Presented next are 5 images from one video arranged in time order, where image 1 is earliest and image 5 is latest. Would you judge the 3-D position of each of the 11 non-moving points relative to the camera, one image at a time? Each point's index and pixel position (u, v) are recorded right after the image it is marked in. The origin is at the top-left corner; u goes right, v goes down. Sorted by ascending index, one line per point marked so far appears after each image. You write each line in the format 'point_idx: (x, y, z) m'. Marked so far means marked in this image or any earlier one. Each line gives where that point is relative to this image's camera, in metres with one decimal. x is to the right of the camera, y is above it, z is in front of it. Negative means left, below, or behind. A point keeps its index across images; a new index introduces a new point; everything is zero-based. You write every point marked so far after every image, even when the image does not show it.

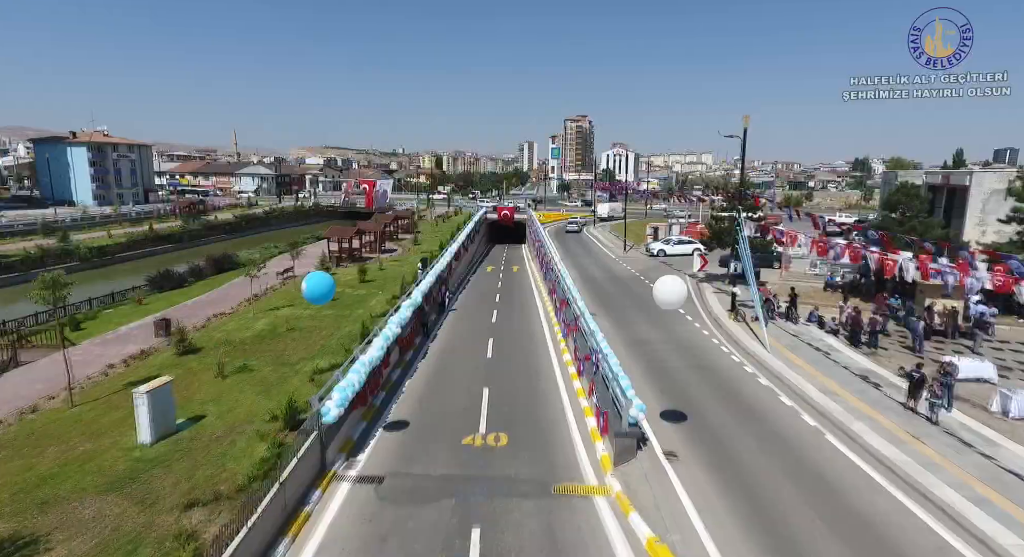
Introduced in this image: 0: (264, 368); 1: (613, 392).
0: (-7.8, -2.8, +17.9) m
1: (+2.6, -2.9, +14.5) m
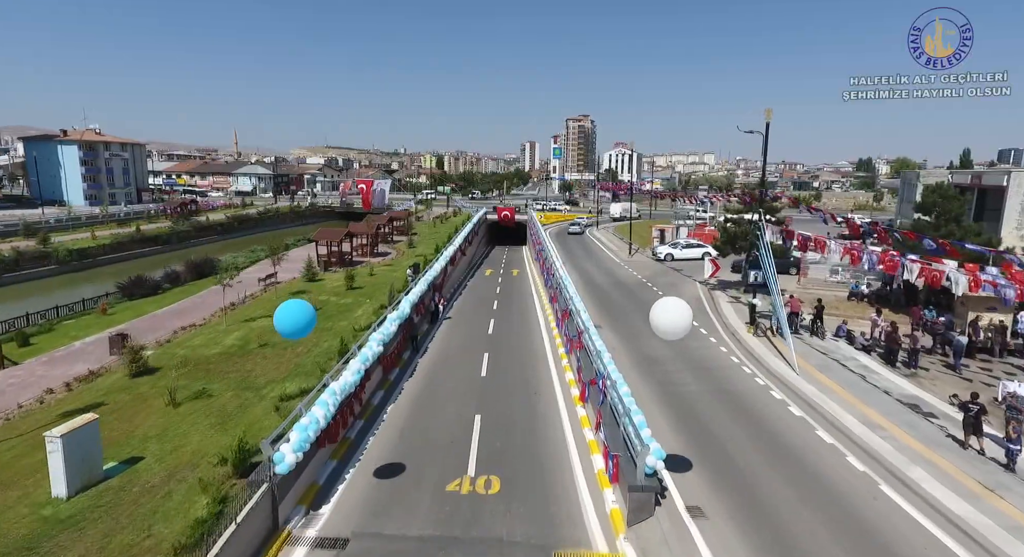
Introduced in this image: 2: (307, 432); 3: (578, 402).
0: (-8.0, -3.2, +15.7) m
1: (+2.4, -3.3, +12.3) m
2: (-4.2, -3.1, +11.5) m
3: (+2.1, -3.8, +17.7) m
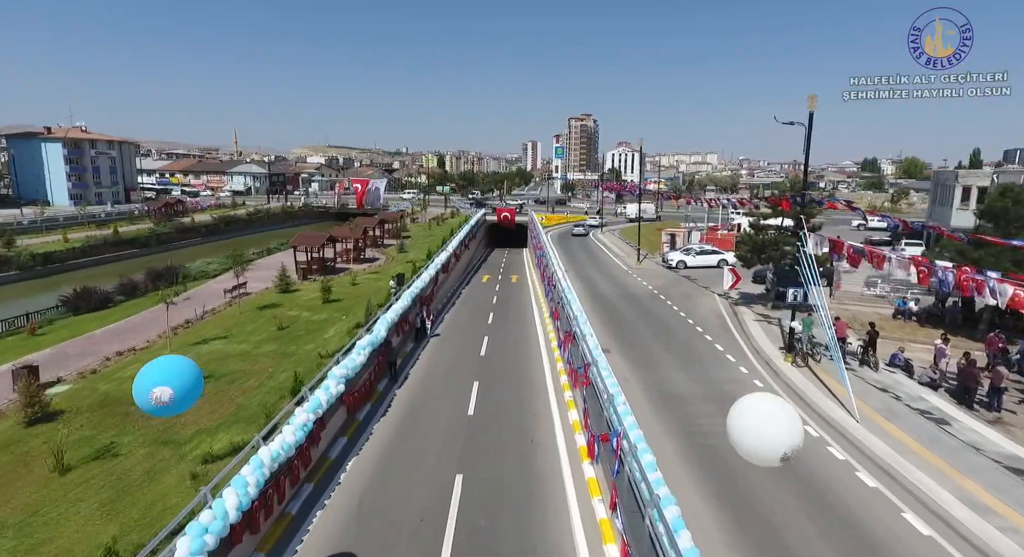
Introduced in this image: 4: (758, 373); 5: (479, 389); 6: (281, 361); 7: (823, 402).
0: (-8.2, -3.8, +12.3) m
1: (+2.2, -3.9, +8.9) m
2: (-4.4, -3.7, +8.1) m
3: (+1.8, -4.4, +14.3) m
4: (+7.8, -3.0, +18.1) m
5: (-1.1, -3.8, +19.3) m
6: (-7.6, -2.7, +18.6) m
7: (+8.5, -3.4, +15.4) m
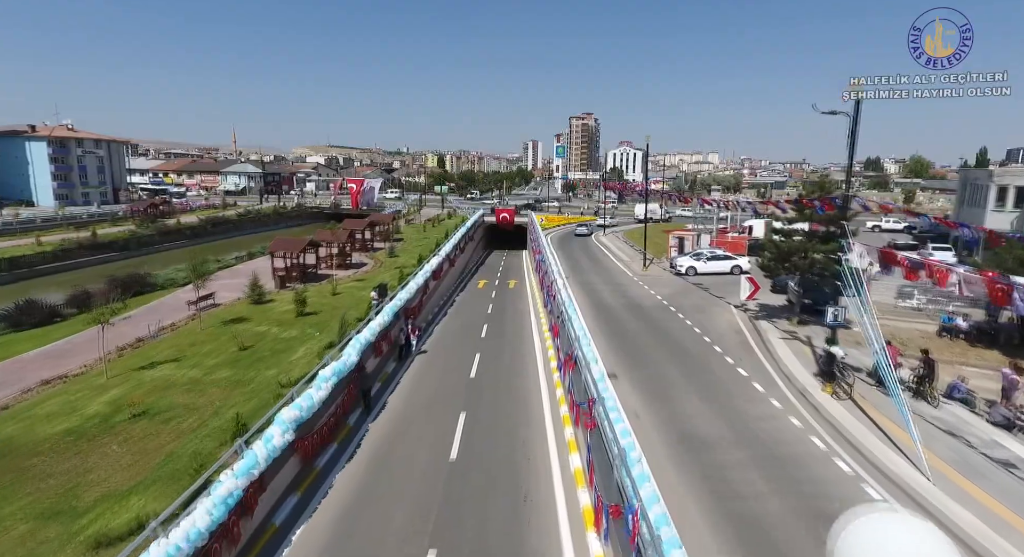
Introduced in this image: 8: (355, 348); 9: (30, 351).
0: (-8.4, -4.2, +9.6) m
1: (+2.0, -4.4, +6.1) m
2: (-4.7, -4.2, +5.4) m
3: (+1.6, -4.9, +11.6) m
4: (+7.6, -3.5, +15.3) m
5: (-1.4, -4.2, +16.6) m
6: (-7.9, -3.2, +15.9) m
7: (+8.2, -3.9, +12.6) m
8: (-4.8, -2.1, +17.4) m
9: (-16.2, -2.4, +19.2) m
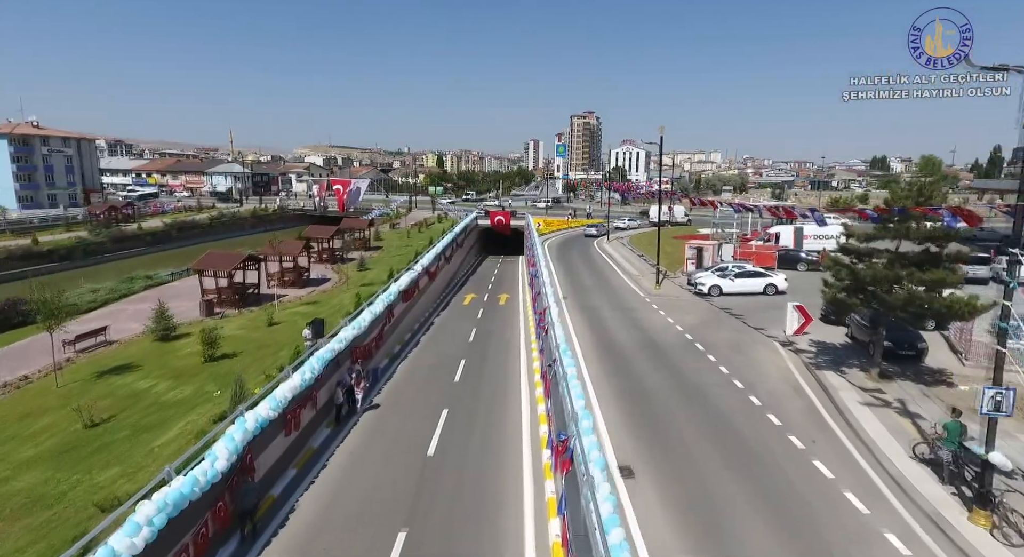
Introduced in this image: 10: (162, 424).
0: (-9.2, -5.3, +3.6) m
1: (+1.2, -5.4, +0.1) m
2: (-5.4, -5.2, -0.6) m
3: (+0.8, -6.0, +5.5) m
4: (+6.8, -4.5, +9.3) m
5: (-2.1, -5.3, +10.6) m
6: (-8.6, -4.2, +9.9) m
7: (+7.5, -4.9, +6.6) m
8: (-5.5, -3.2, +11.4) m
9: (-17.0, -3.5, +13.2) m
10: (-8.6, -3.6, +14.1) m
